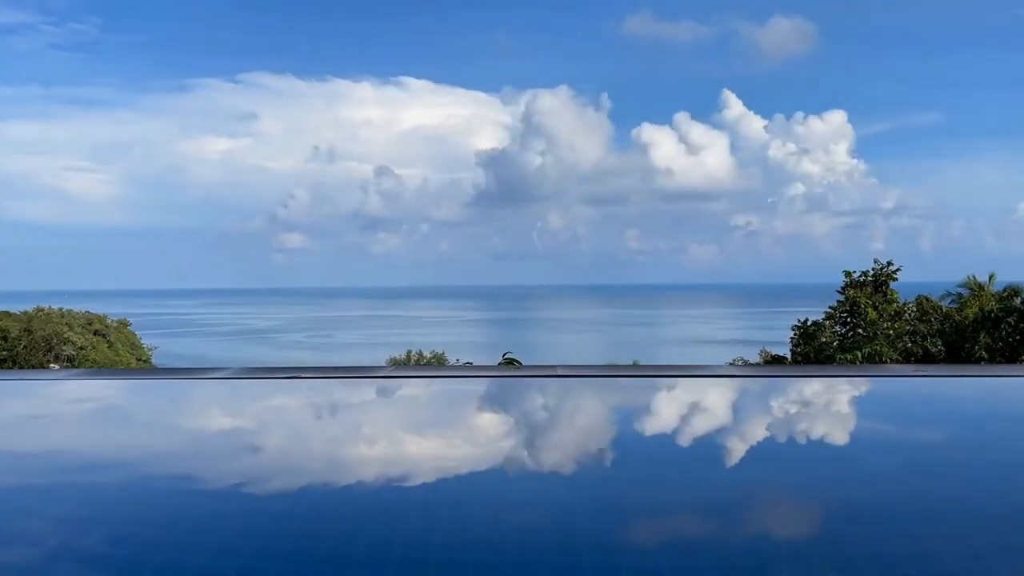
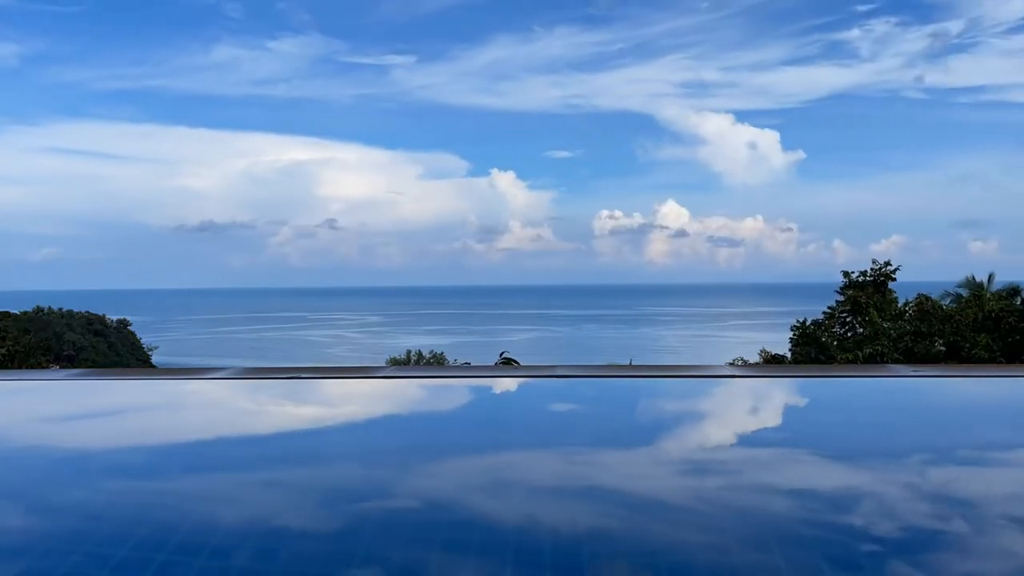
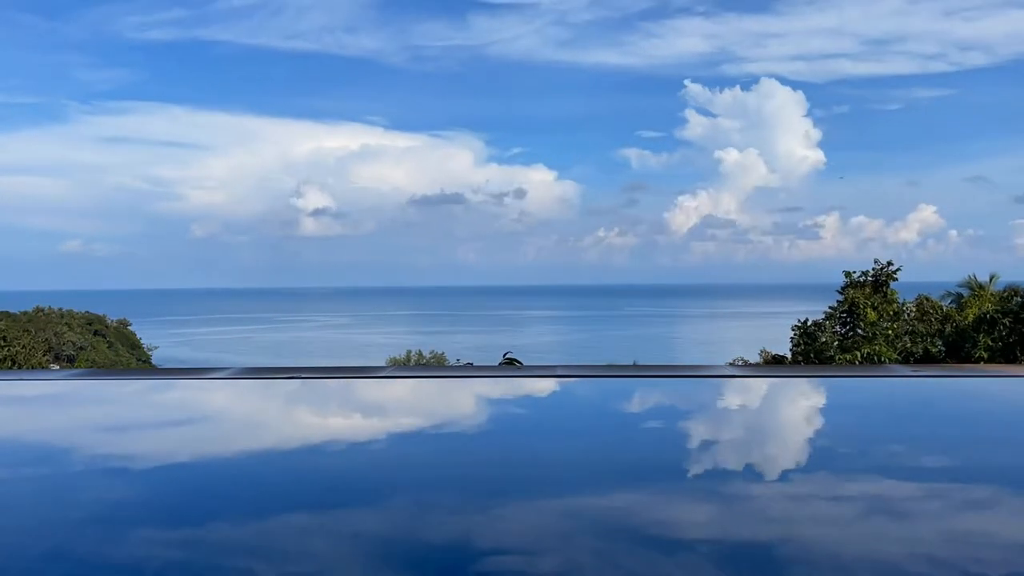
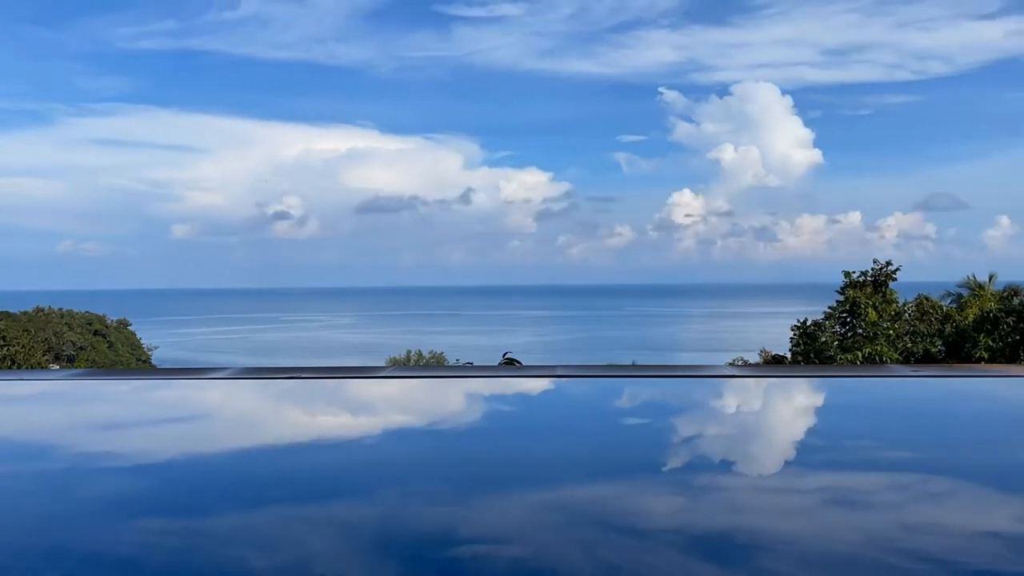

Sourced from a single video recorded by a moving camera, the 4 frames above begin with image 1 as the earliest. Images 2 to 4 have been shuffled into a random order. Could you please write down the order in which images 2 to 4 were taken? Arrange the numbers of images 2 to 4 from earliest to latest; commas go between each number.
3, 4, 2
